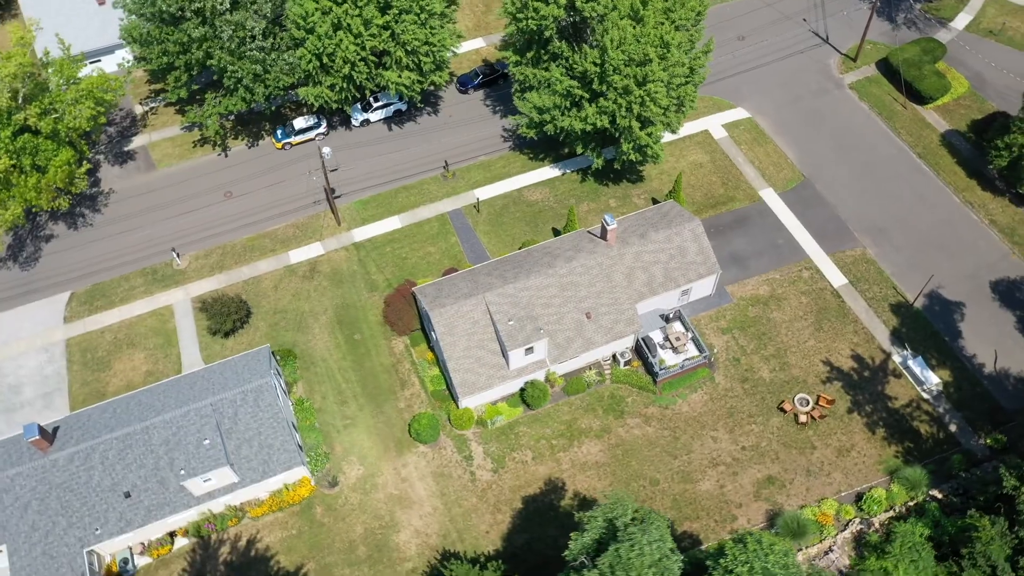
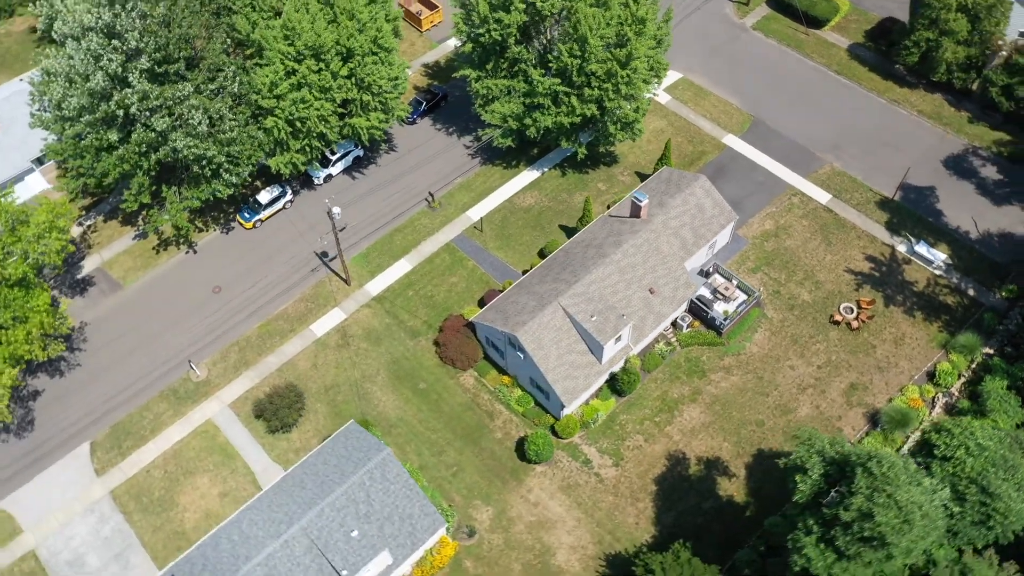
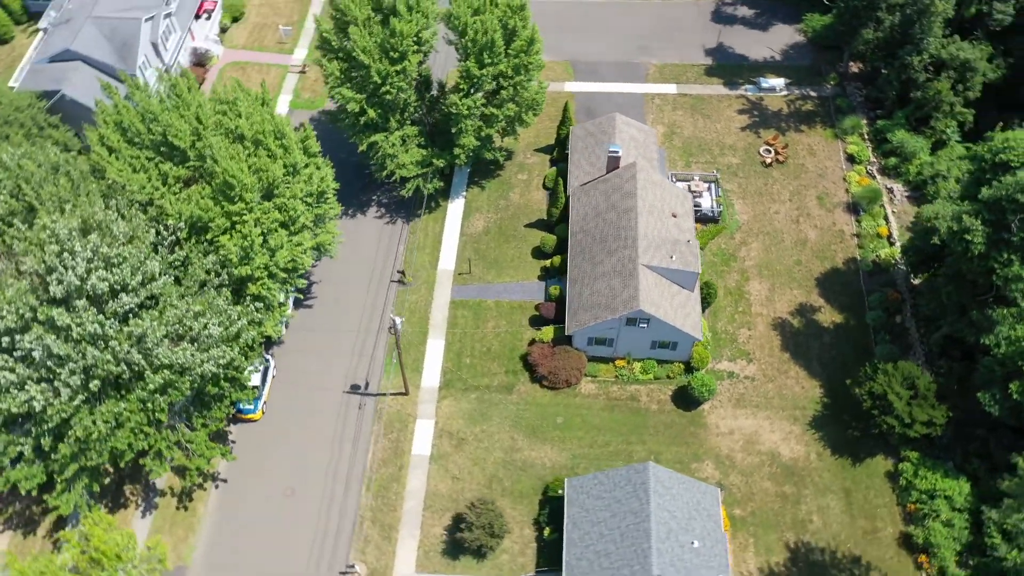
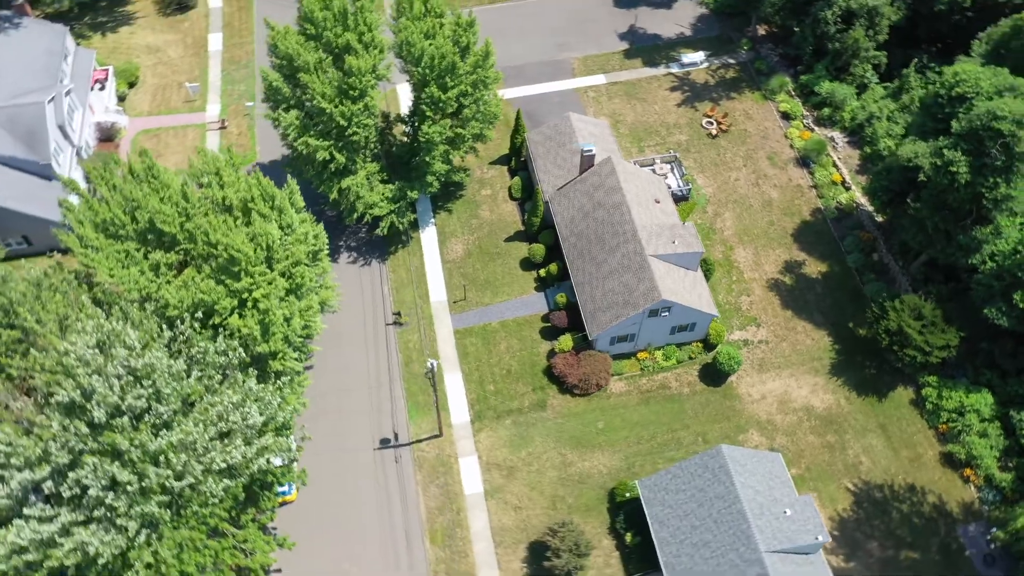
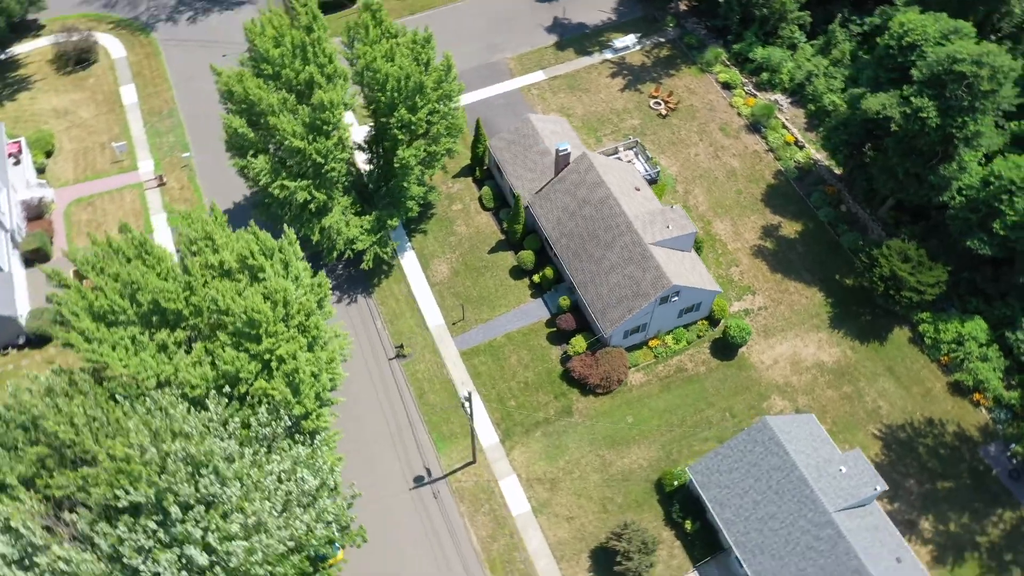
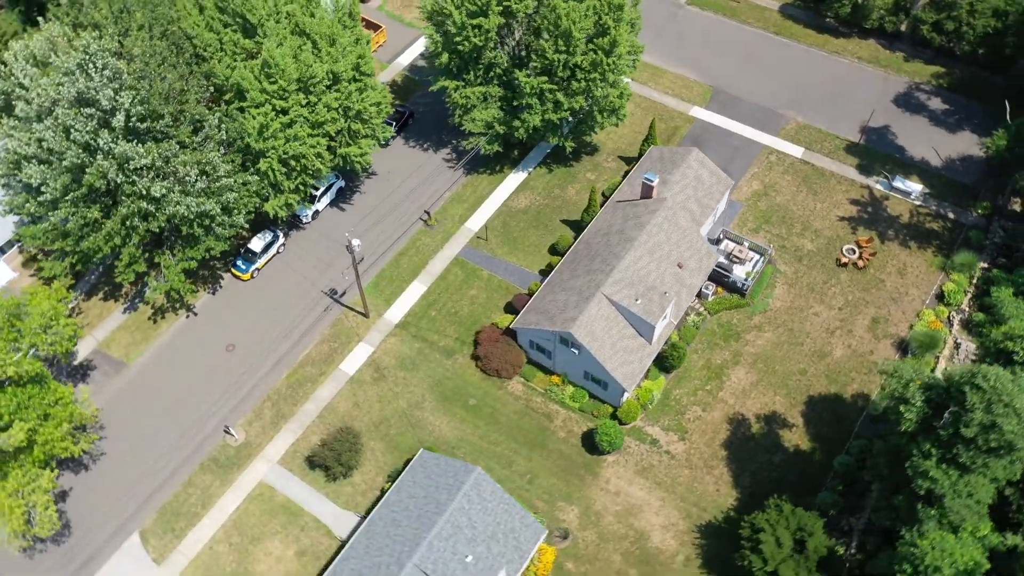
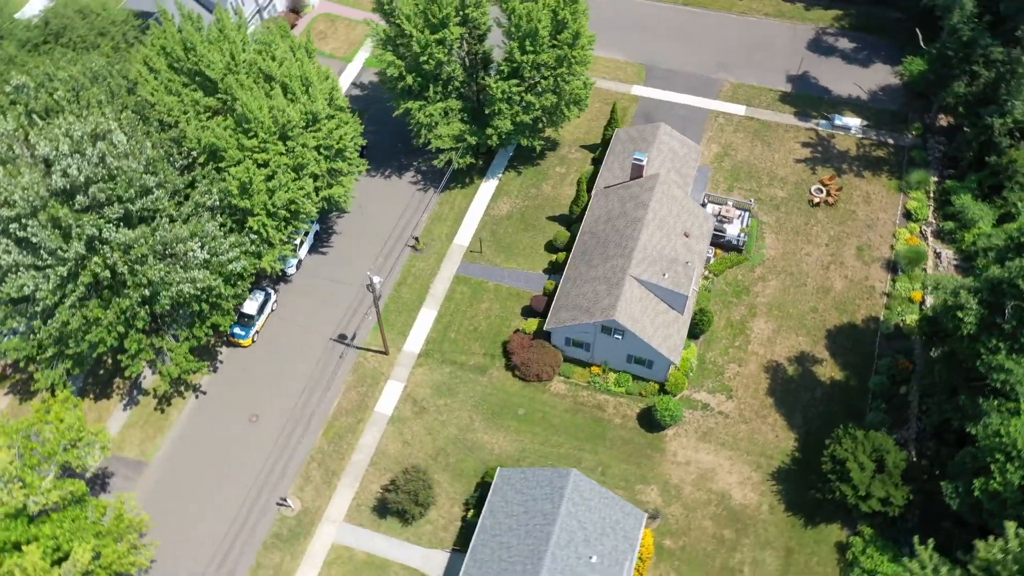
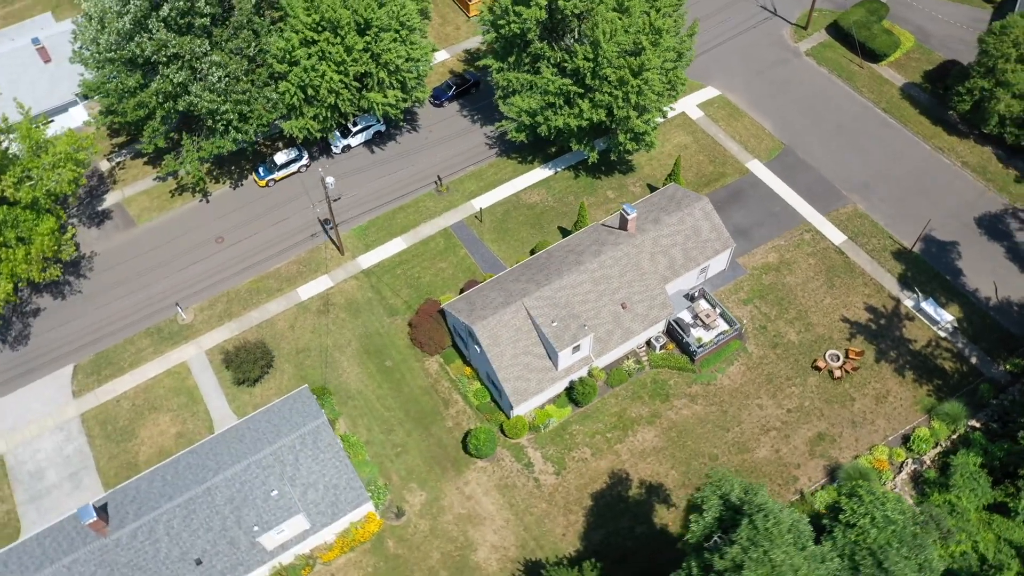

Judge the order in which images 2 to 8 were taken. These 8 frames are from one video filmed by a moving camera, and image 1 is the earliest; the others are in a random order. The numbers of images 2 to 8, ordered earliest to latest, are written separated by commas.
8, 2, 6, 7, 3, 4, 5
